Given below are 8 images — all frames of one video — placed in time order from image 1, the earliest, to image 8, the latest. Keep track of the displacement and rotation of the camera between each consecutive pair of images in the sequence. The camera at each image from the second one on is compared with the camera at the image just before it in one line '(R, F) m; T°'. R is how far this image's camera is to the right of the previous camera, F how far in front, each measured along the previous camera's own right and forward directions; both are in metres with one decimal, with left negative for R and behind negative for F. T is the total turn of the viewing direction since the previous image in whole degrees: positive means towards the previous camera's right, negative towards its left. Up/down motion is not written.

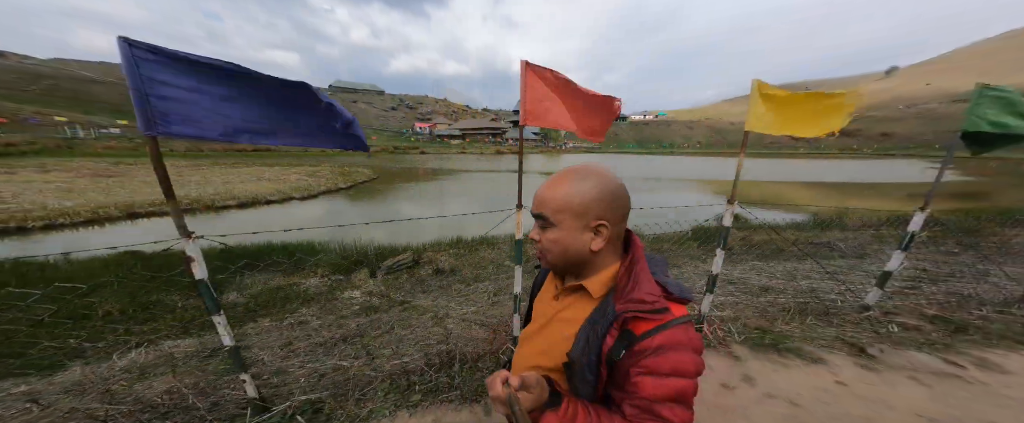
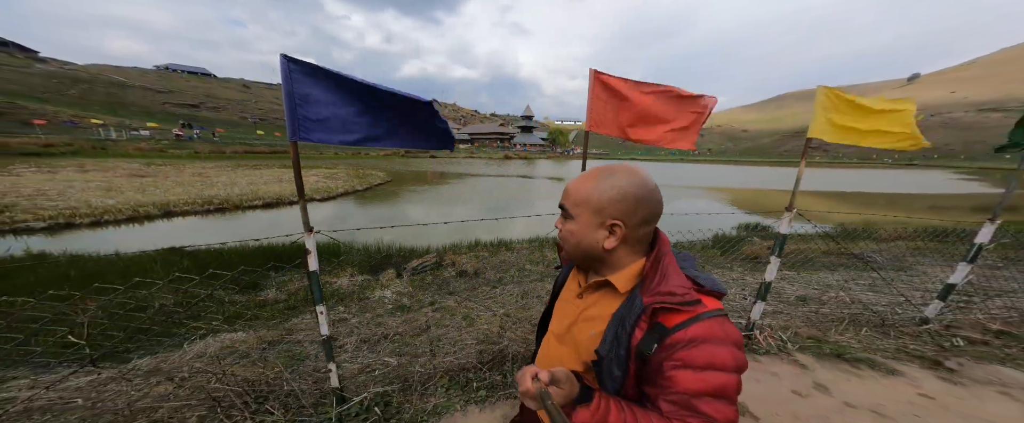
(-0.4, -0.1) m; -2°
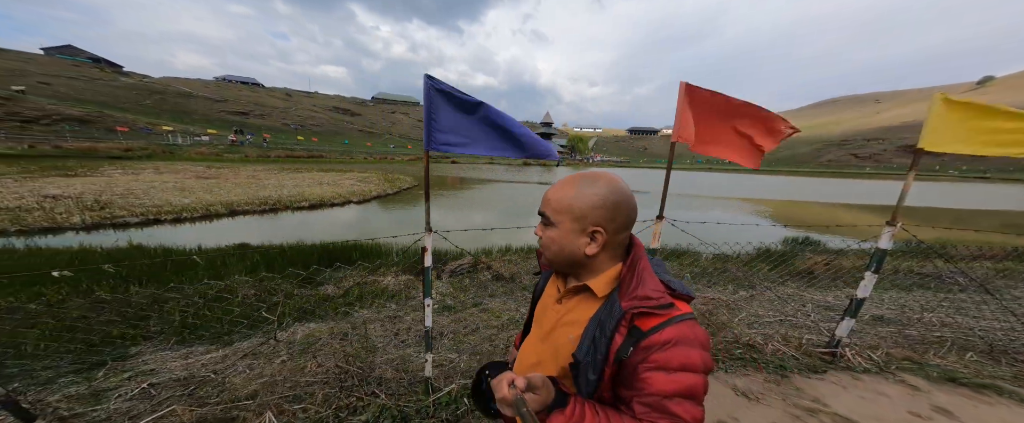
(-0.5, -0.1) m; -5°
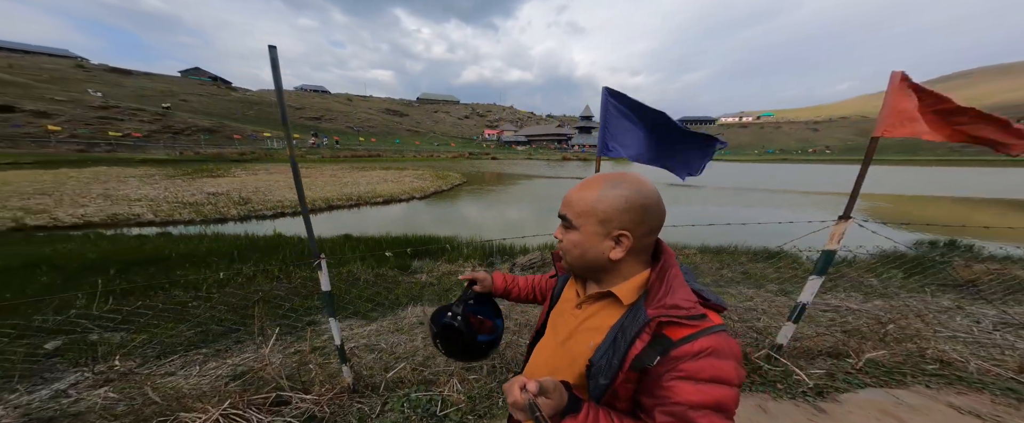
(-0.9, -0.2) m; -10°
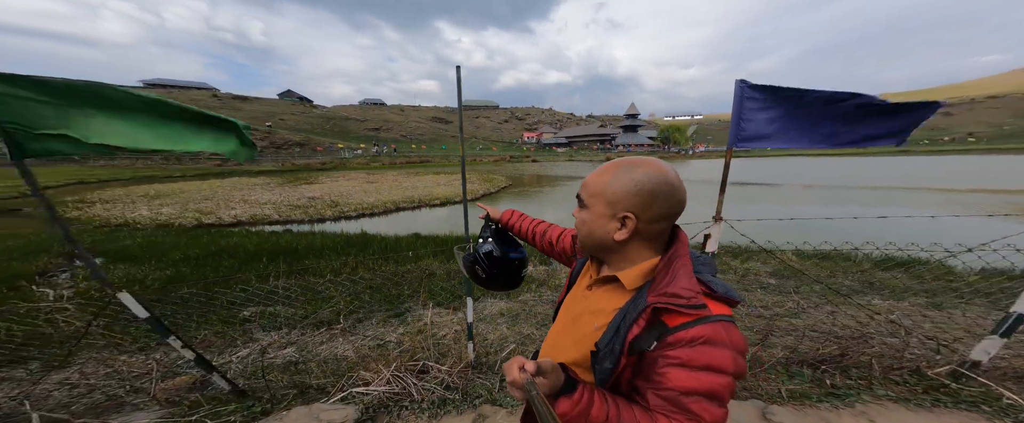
(-0.5, -0.1) m; -10°
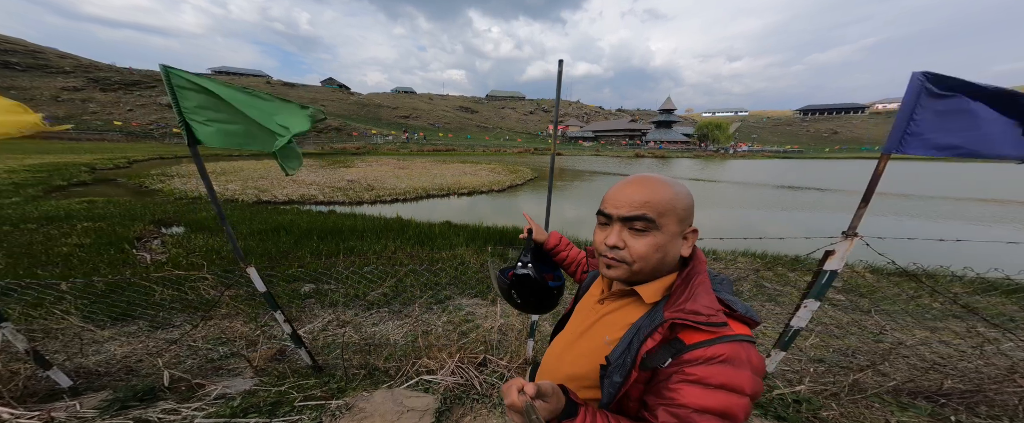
(-0.3, +0.1) m; -4°
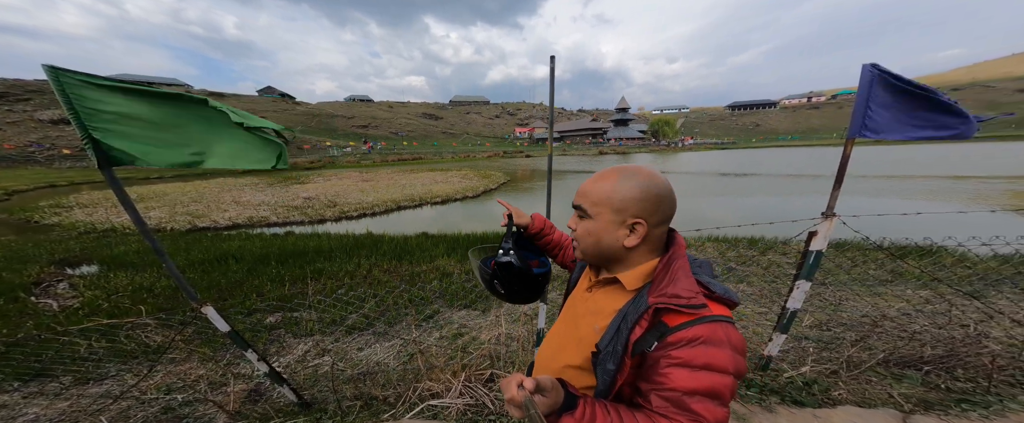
(-0.2, +0.1) m; +6°
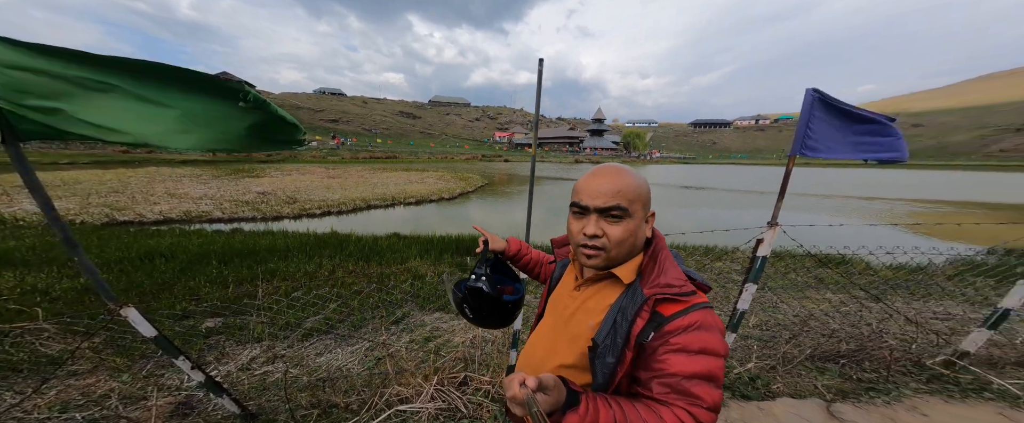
(-0.1, -0.2) m; +5°
